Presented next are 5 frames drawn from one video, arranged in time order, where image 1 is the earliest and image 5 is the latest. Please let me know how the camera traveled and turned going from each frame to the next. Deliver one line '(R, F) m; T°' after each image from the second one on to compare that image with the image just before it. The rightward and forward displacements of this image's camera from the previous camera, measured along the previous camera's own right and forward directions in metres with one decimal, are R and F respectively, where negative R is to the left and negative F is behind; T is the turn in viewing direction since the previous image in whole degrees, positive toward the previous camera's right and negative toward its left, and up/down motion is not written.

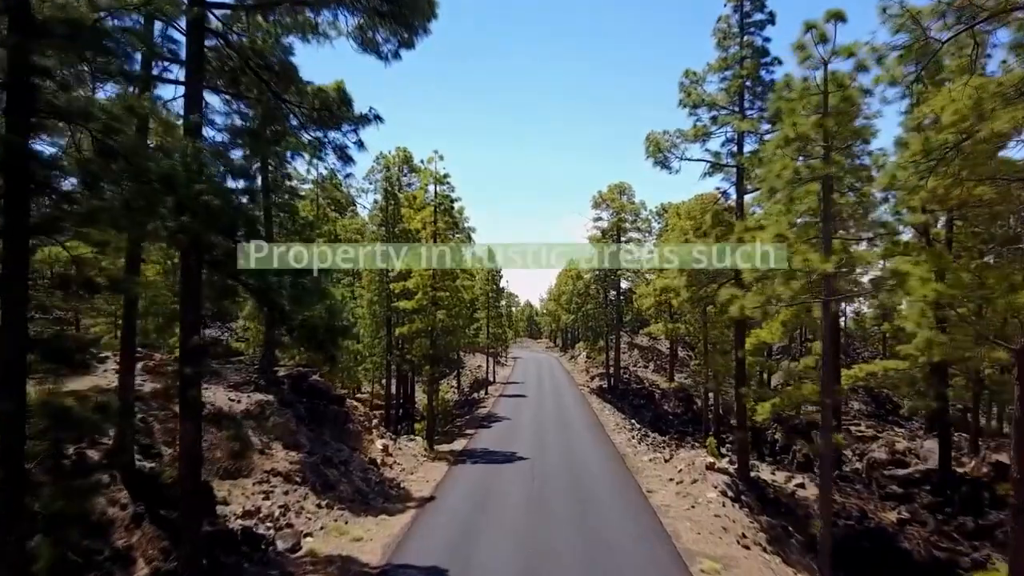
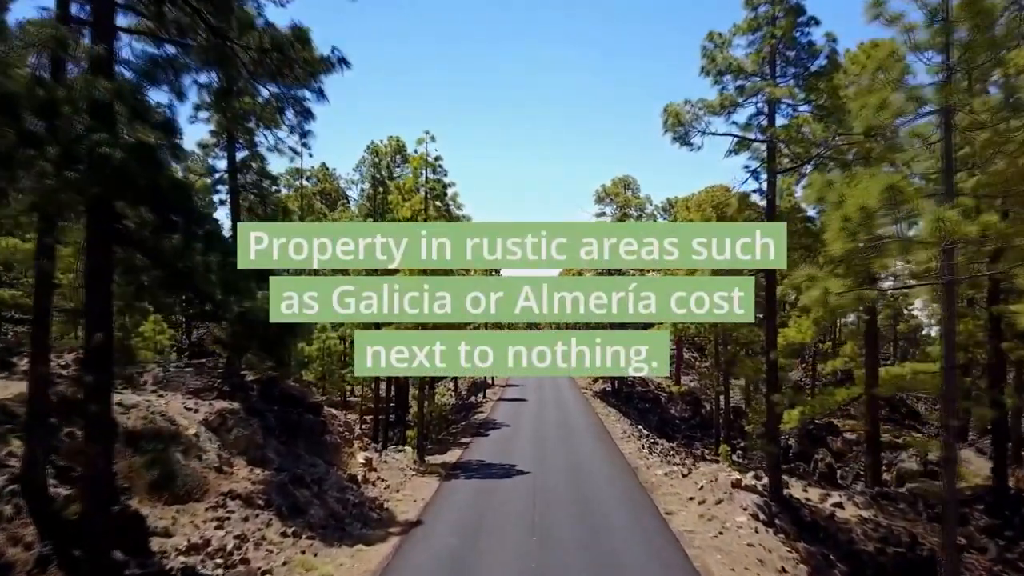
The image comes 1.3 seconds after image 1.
(0.0, +2.0) m; 0°
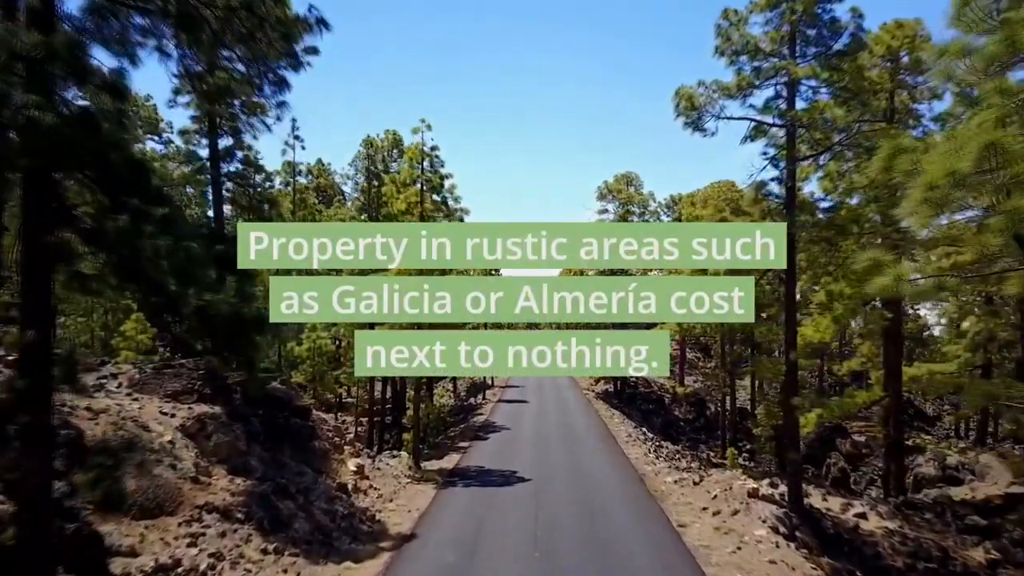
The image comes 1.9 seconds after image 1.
(0.0, +1.0) m; 0°
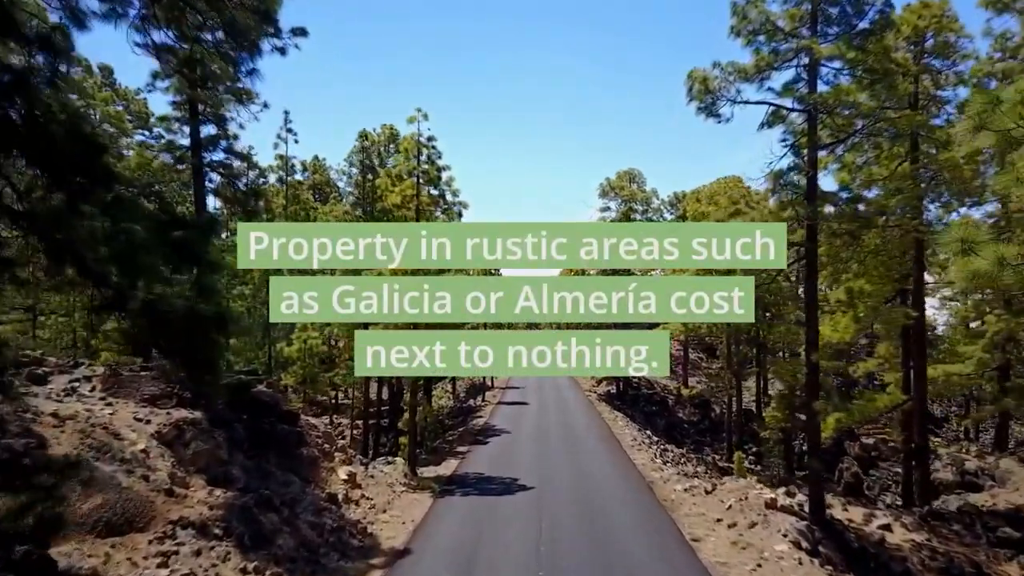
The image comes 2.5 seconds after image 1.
(0.0, +0.9) m; 0°
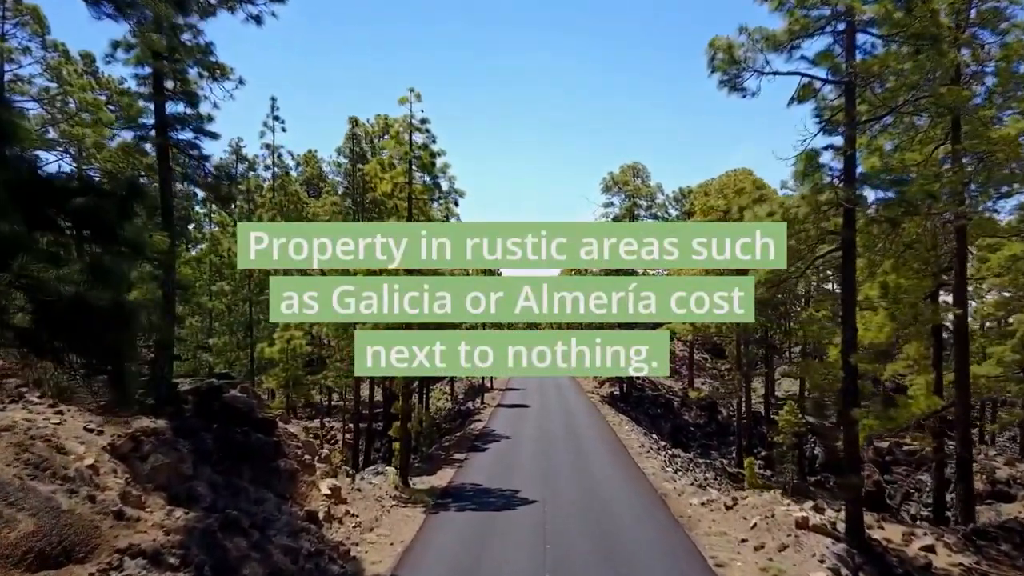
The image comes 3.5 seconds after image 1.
(0.0, +1.4) m; 0°
